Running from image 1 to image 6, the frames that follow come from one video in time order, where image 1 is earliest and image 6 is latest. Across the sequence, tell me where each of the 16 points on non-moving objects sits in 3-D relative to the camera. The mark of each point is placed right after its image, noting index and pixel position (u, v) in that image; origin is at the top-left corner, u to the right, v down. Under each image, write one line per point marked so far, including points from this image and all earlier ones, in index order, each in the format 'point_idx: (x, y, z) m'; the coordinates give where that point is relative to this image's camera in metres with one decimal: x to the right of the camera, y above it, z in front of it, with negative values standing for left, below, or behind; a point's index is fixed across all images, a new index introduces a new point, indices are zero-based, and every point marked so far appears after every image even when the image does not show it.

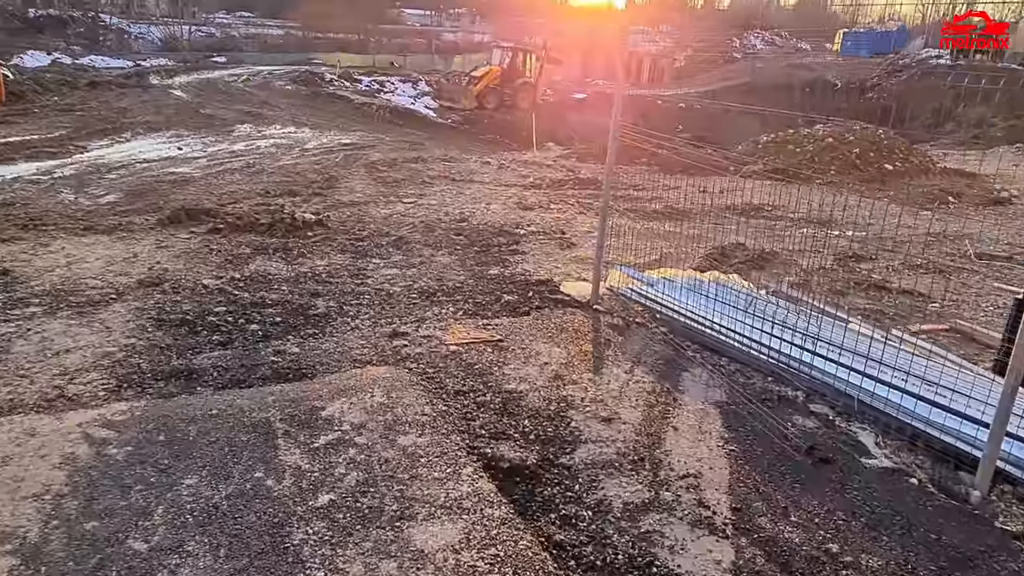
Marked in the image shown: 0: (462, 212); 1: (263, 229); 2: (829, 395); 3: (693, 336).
0: (-0.6, +0.9, +8.9) m
1: (-2.6, +0.6, +7.4) m
2: (+1.9, -0.6, +4.3) m
3: (+1.3, -0.4, +5.1) m
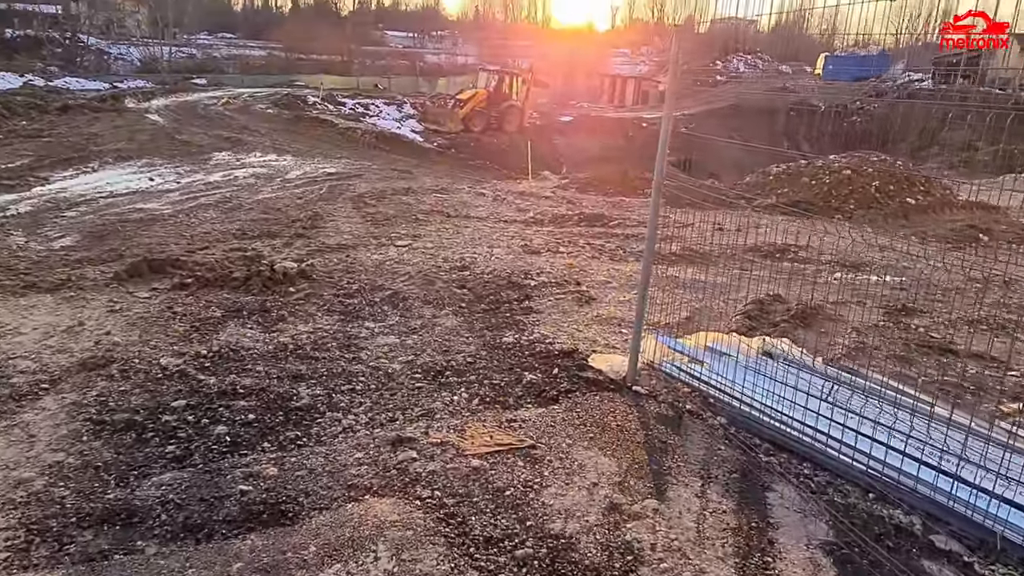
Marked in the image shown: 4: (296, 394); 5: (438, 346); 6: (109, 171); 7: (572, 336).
0: (-0.6, +0.3, +8.0) m
1: (-2.5, 0.0, +6.4) m
2: (+2.1, -1.1, +3.4) m
3: (+1.4, -0.8, +4.1) m
4: (-1.3, -0.6, +4.3) m
5: (-0.5, -0.4, +5.3) m
6: (-7.7, +2.2, +13.7) m
7: (+0.5, -0.4, +5.7) m
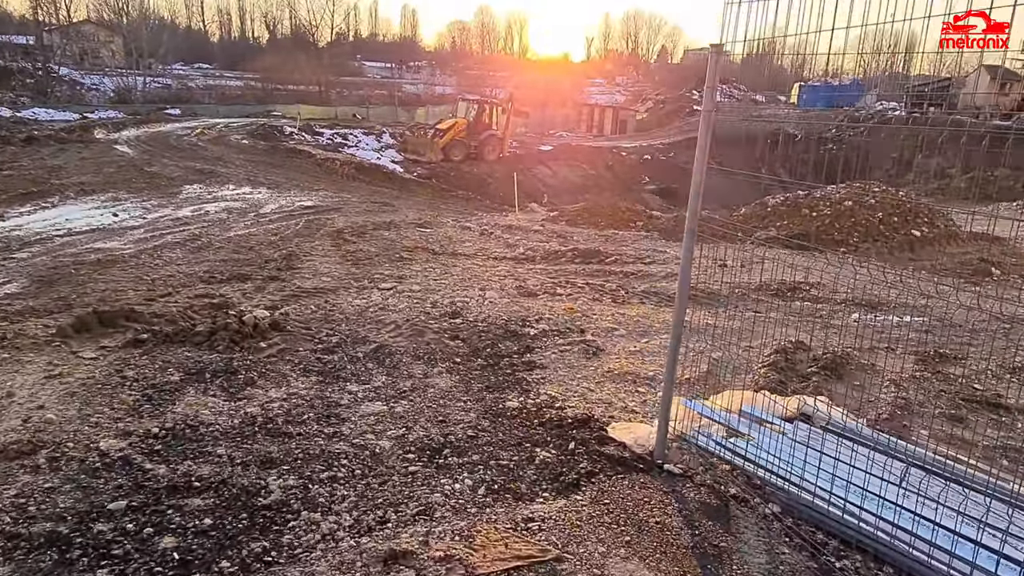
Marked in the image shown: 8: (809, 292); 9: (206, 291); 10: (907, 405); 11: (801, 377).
0: (-0.6, -0.1, +7.3) m
1: (-2.5, -0.4, +5.6) m
2: (+2.2, -1.4, +2.7) m
3: (+1.5, -1.2, +3.5) m
4: (-1.2, -1.0, +3.6) m
5: (-0.5, -0.8, +4.6) m
6: (-7.9, +1.5, +12.9) m
7: (+0.5, -0.8, +5.0) m
8: (+3.6, -0.1, +8.7) m
9: (-3.1, 0.0, +7.3) m
10: (+3.0, -0.9, +5.4) m
11: (+2.3, -0.7, +5.8) m
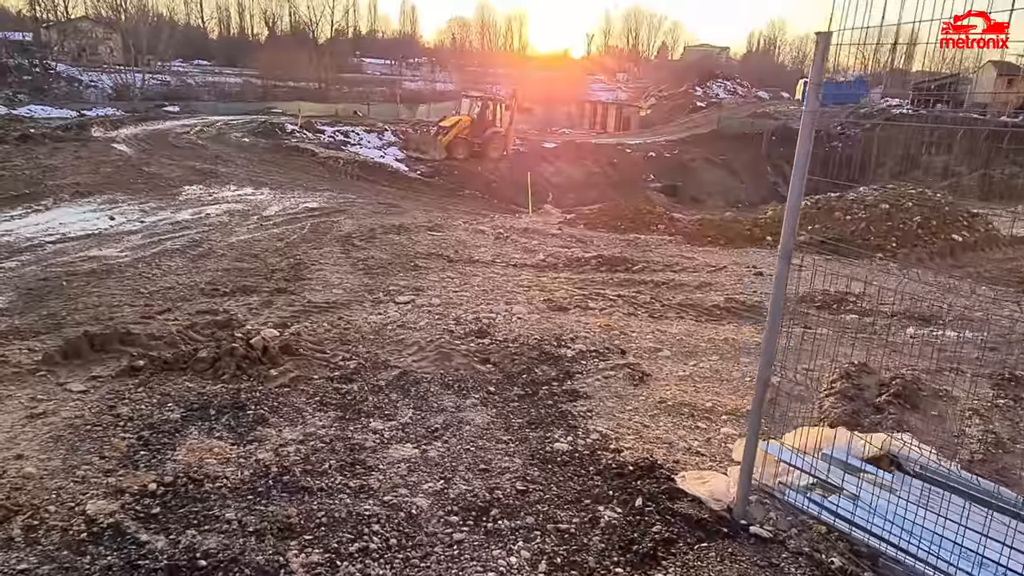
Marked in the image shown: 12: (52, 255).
0: (-0.3, -0.3, +6.7) m
1: (-2.2, -0.5, +5.0) m
2: (+2.5, -1.5, +2.1) m
3: (+1.8, -1.3, +2.9) m
4: (-0.9, -1.1, +3.0) m
5: (-0.2, -1.0, +4.0) m
6: (-7.7, +1.3, +12.2) m
7: (+0.8, -0.9, +4.4) m
8: (+3.9, -0.2, +8.1) m
9: (-2.9, -0.2, +6.7) m
10: (+3.2, -1.0, +4.8) m
11: (+2.6, -0.9, +5.2) m
12: (-5.8, +0.4, +9.0) m
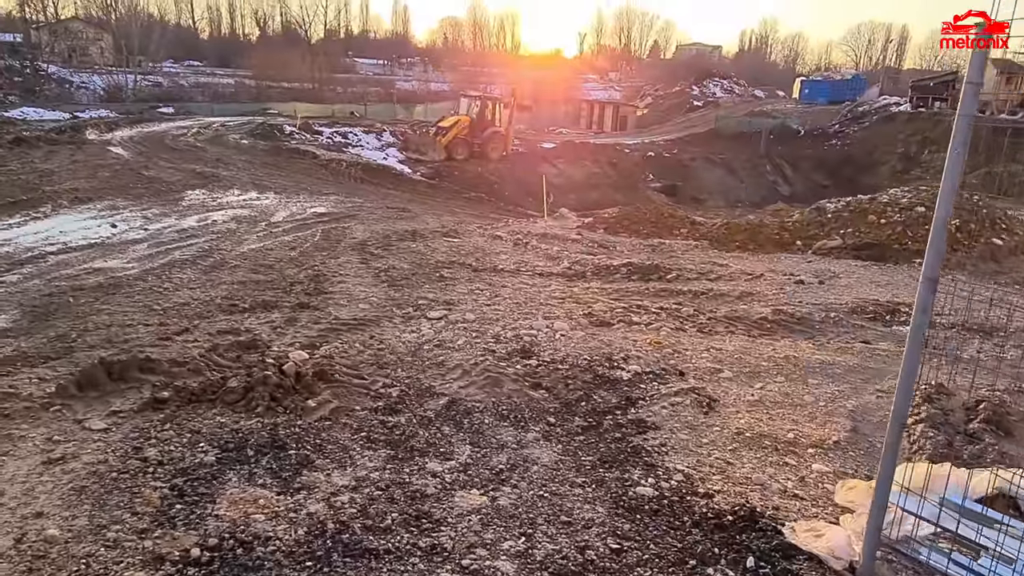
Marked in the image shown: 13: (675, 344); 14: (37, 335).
0: (+0.1, -0.4, +6.2) m
1: (-1.8, -0.7, +4.6) m
2: (+2.9, -1.7, +1.7) m
3: (+2.2, -1.4, +2.4) m
4: (-0.5, -1.3, +2.5) m
5: (+0.2, -1.1, +3.5) m
6: (-7.3, +1.2, +11.7) m
7: (+1.2, -1.0, +4.0) m
8: (+4.3, -0.3, +7.7) m
9: (-2.5, -0.3, +6.3) m
10: (+3.7, -1.1, +4.4) m
11: (+3.0, -1.0, +4.8) m
12: (-5.4, +0.2, +8.5) m
13: (+1.4, -0.5, +6.3) m
14: (-3.9, -0.4, +5.9) m
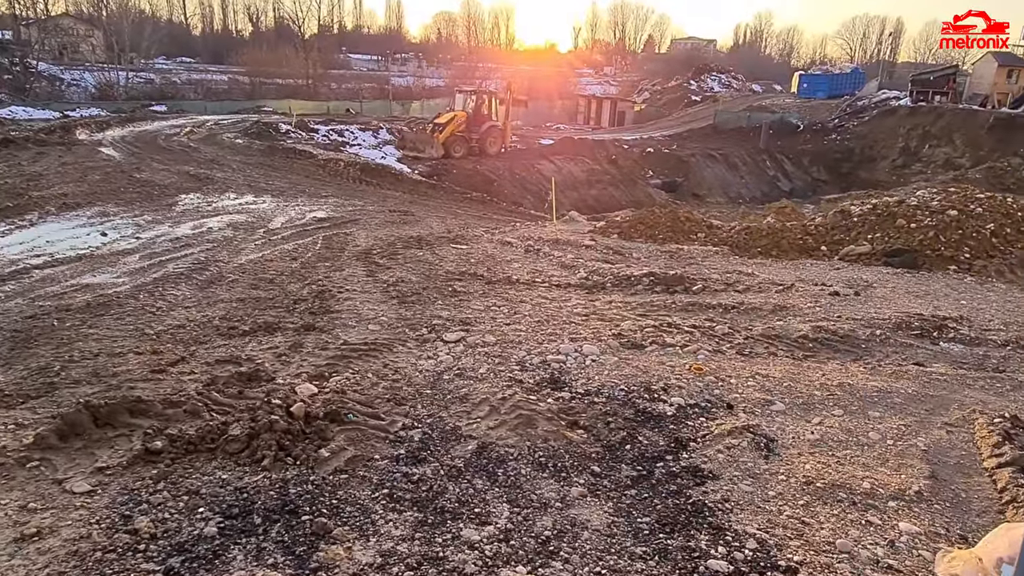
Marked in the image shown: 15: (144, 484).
0: (+0.3, -0.6, +5.7) m
1: (-1.6, -0.9, +4.0) m
2: (+3.2, -1.8, +1.2) m
3: (+2.5, -1.6, +1.9) m
4: (-0.3, -1.5, +2.0) m
5: (+0.4, -1.3, +3.0) m
6: (-7.2, +1.0, +11.1) m
7: (+1.4, -1.2, +3.4) m
8: (+4.5, -0.4, +7.2) m
9: (-2.3, -0.5, +5.7) m
10: (+3.9, -1.3, +3.9) m
11: (+3.2, -1.1, +4.2) m
12: (-5.2, +0.1, +7.9) m
13: (+1.6, -0.7, +5.7) m
14: (-3.7, -0.6, +5.4) m
15: (-1.9, -1.0, +3.6) m
